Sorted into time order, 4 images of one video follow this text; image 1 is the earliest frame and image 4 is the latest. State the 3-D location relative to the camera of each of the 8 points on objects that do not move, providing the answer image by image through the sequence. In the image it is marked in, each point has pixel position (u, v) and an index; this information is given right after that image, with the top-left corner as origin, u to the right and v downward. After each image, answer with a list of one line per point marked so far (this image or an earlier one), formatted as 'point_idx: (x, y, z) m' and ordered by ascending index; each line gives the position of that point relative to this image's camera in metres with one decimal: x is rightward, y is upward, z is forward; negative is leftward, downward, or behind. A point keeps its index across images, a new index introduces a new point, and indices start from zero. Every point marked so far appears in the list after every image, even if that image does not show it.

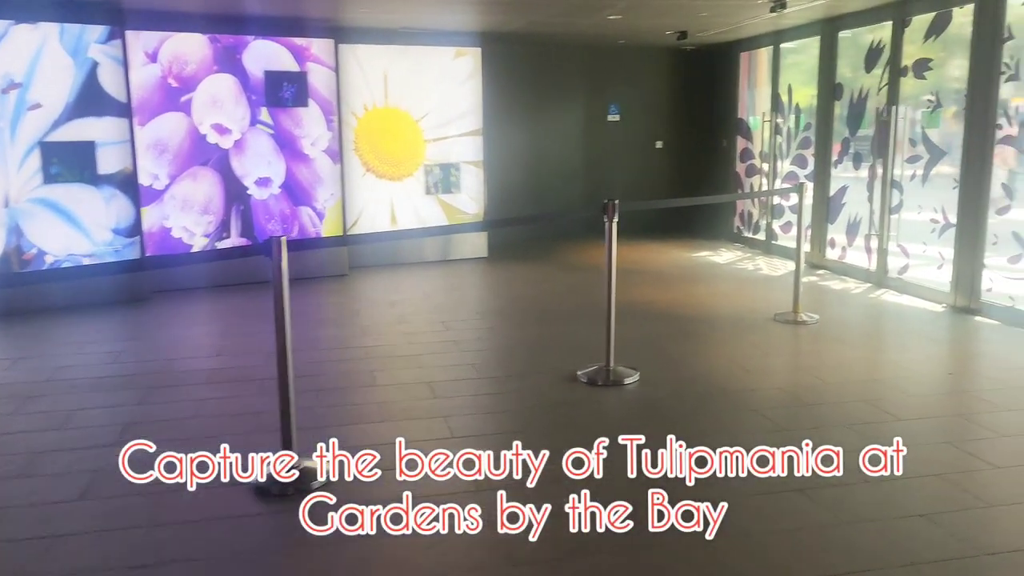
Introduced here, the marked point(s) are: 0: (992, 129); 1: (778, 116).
0: (+3.2, +1.0, +5.6) m
1: (+2.6, +1.7, +8.3) m
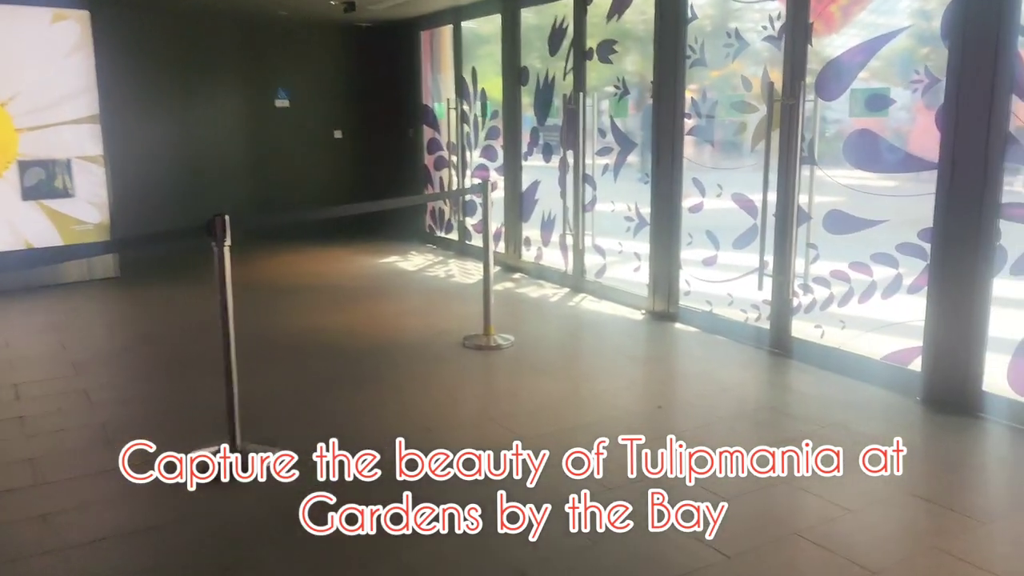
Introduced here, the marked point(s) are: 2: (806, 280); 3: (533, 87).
0: (+1.0, +1.0, +5.1) m
1: (-0.4, +1.6, +7.5) m
2: (+1.5, 0.0, +4.3) m
3: (+0.2, +1.6, +6.5) m
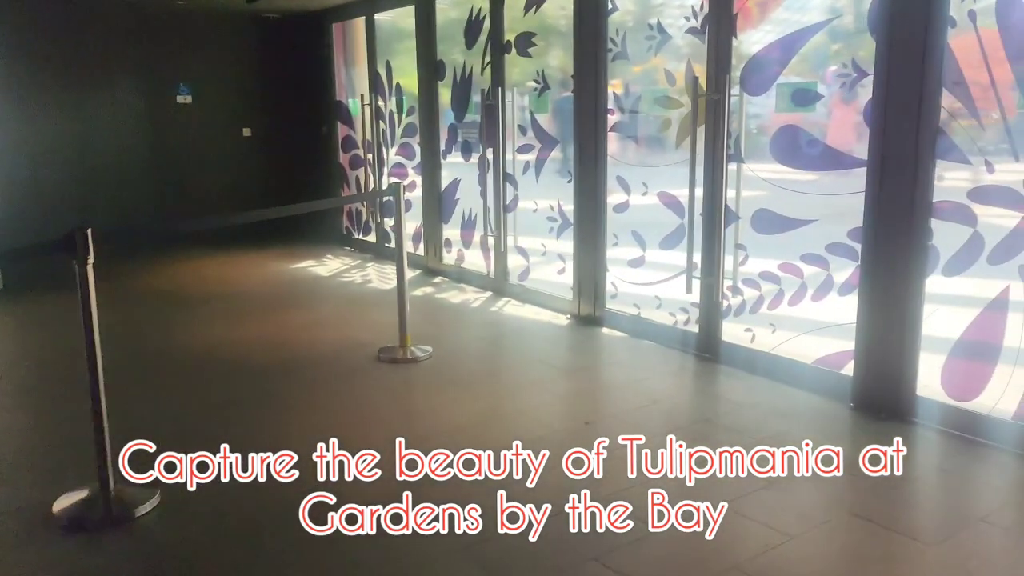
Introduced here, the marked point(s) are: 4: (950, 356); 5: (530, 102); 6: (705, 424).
0: (+0.5, +1.0, +4.9) m
1: (-1.1, +1.6, +7.2) m
2: (+1.1, 0.0, +4.2) m
3: (-0.5, +1.5, +6.3) m
4: (+1.7, -0.3, +3.2) m
5: (+0.1, +1.2, +5.5) m
6: (+0.8, -0.5, +3.4) m
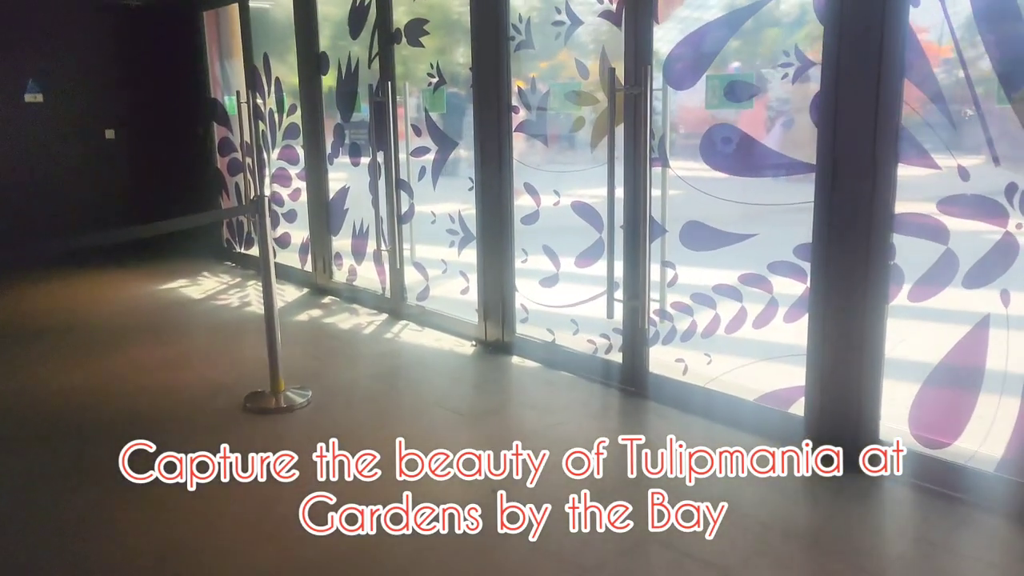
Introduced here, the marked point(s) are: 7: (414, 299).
0: (0.0, +0.9, +4.3) m
1: (-1.9, +1.5, +6.4) m
2: (+0.6, -0.1, +3.6) m
3: (-1.2, +1.4, +5.5) m
4: (+1.3, -0.3, +2.8) m
5: (-0.5, +1.1, +4.8) m
6: (+0.4, -0.7, +2.8) m
7: (-0.6, -0.1, +5.2) m
